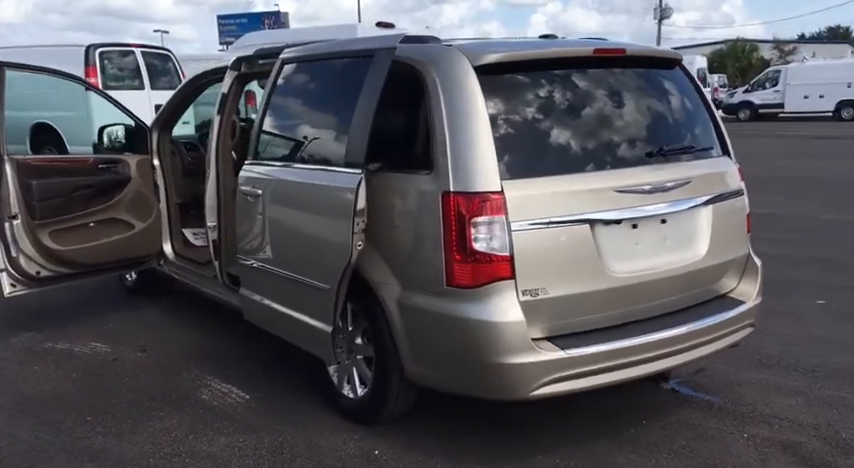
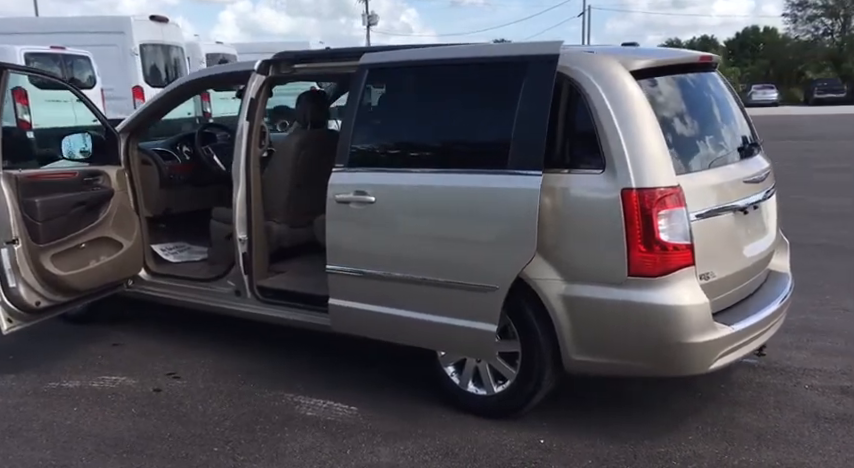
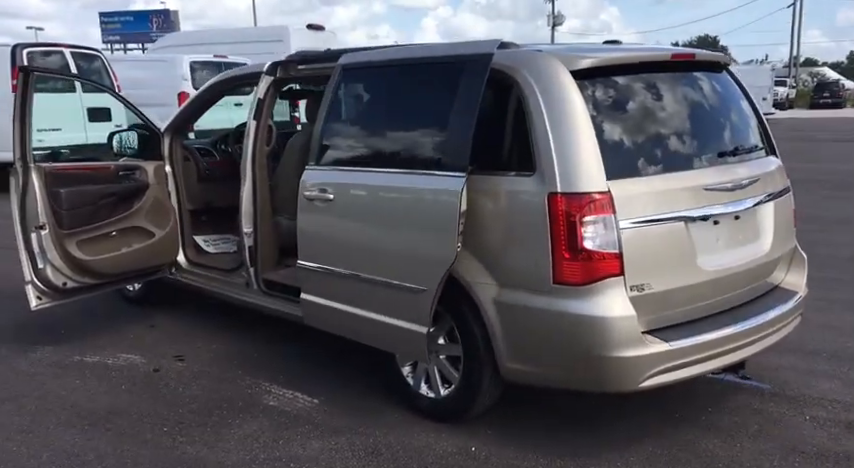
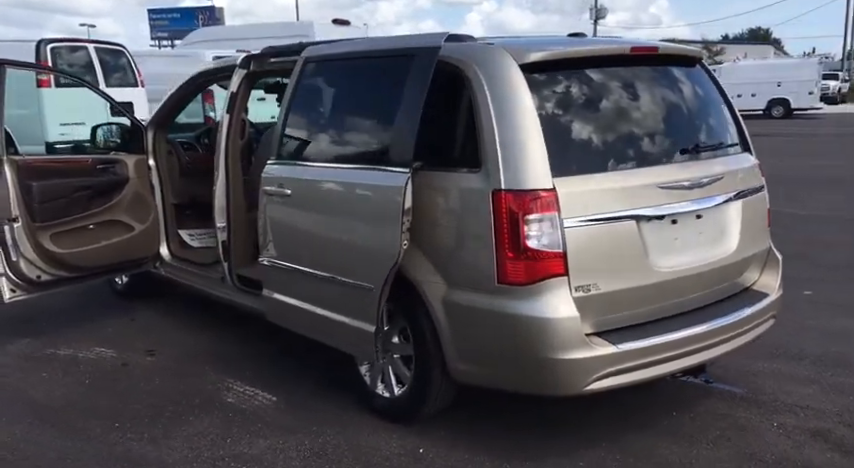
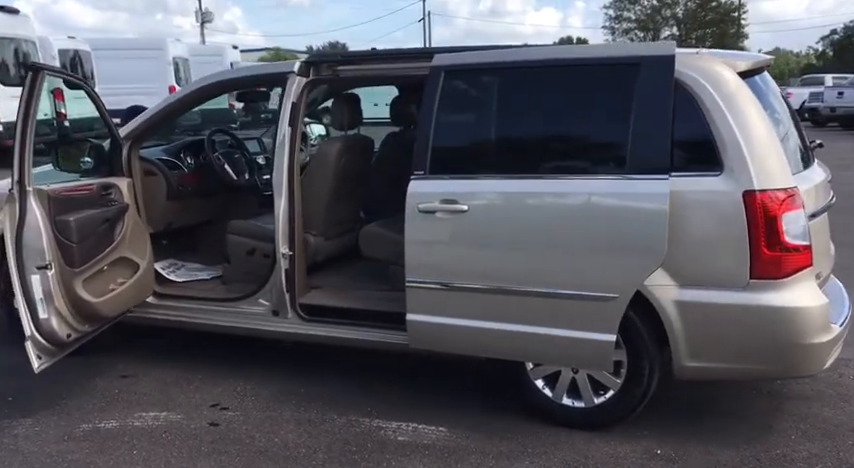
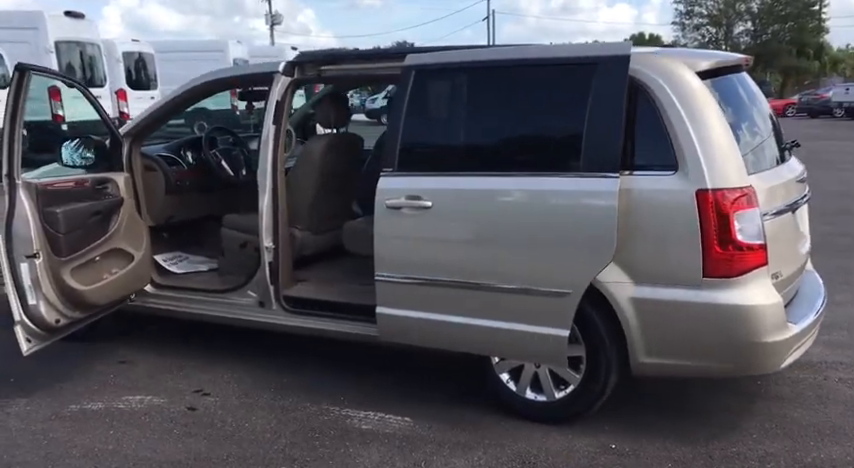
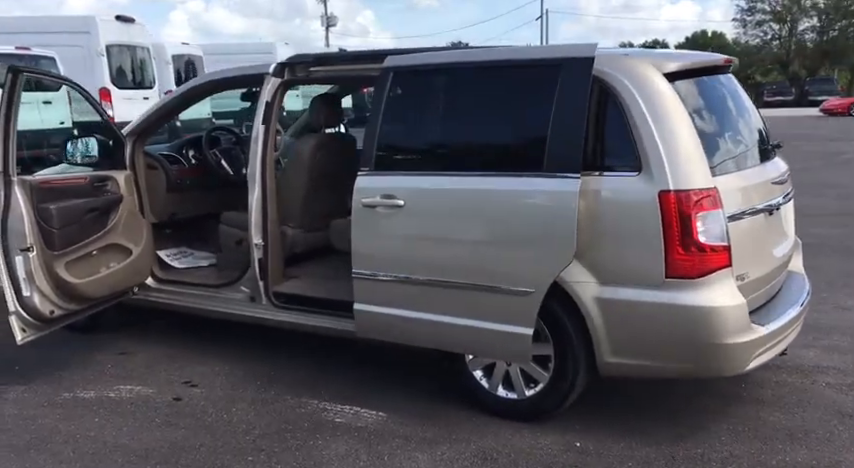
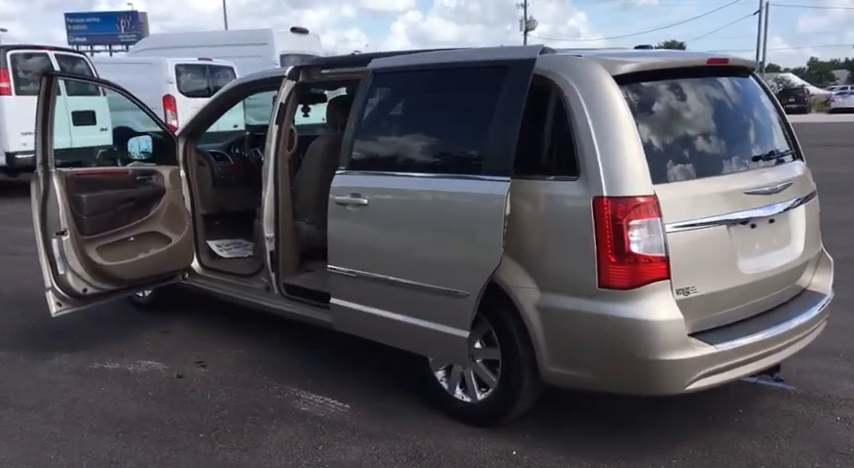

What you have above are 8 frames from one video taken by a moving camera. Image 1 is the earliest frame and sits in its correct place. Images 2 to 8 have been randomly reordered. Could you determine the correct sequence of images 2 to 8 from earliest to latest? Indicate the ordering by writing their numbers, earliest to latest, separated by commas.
4, 3, 8, 2, 7, 6, 5
